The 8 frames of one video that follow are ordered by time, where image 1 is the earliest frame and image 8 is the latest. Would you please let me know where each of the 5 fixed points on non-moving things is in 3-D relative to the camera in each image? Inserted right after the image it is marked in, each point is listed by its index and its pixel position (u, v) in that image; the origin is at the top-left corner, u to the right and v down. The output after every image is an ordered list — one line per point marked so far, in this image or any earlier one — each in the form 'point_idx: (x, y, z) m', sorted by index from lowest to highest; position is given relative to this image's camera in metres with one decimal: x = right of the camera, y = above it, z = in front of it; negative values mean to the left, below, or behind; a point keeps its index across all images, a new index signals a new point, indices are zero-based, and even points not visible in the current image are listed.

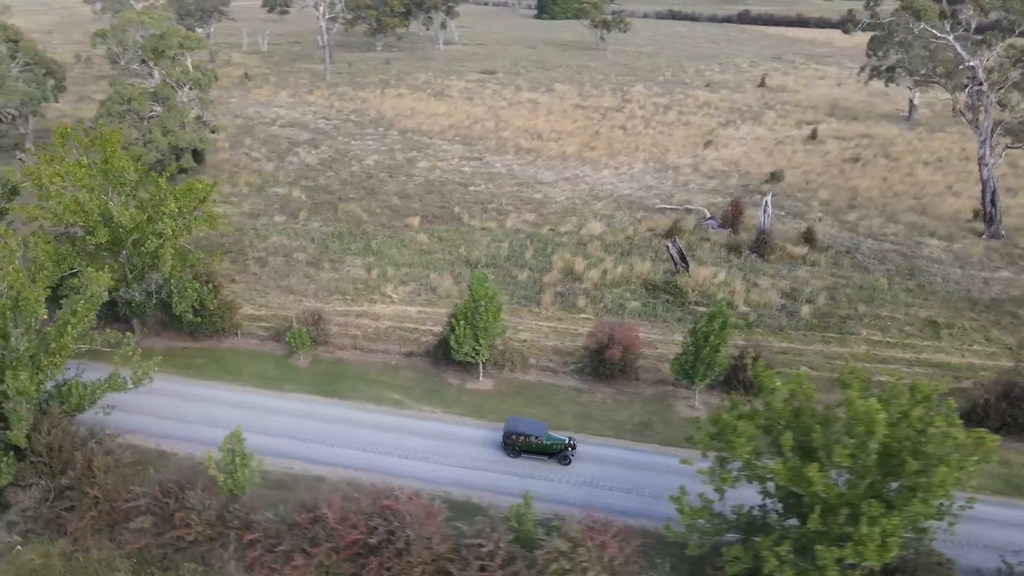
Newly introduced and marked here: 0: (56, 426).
0: (-8.4, -2.5, +13.5) m
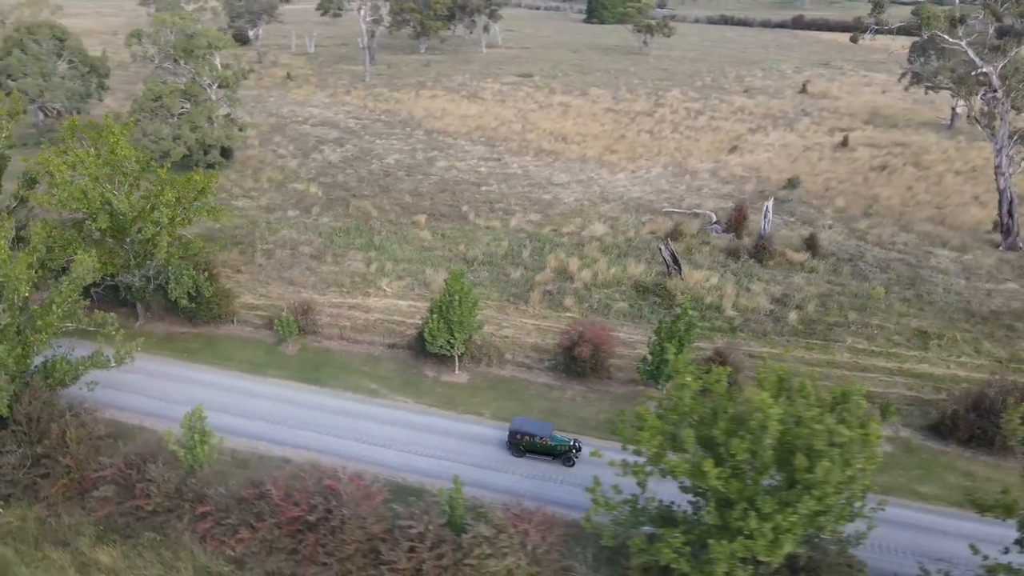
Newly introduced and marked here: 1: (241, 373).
0: (-9.4, -2.1, +14.4) m
1: (-6.8, -2.2, +18.7) m
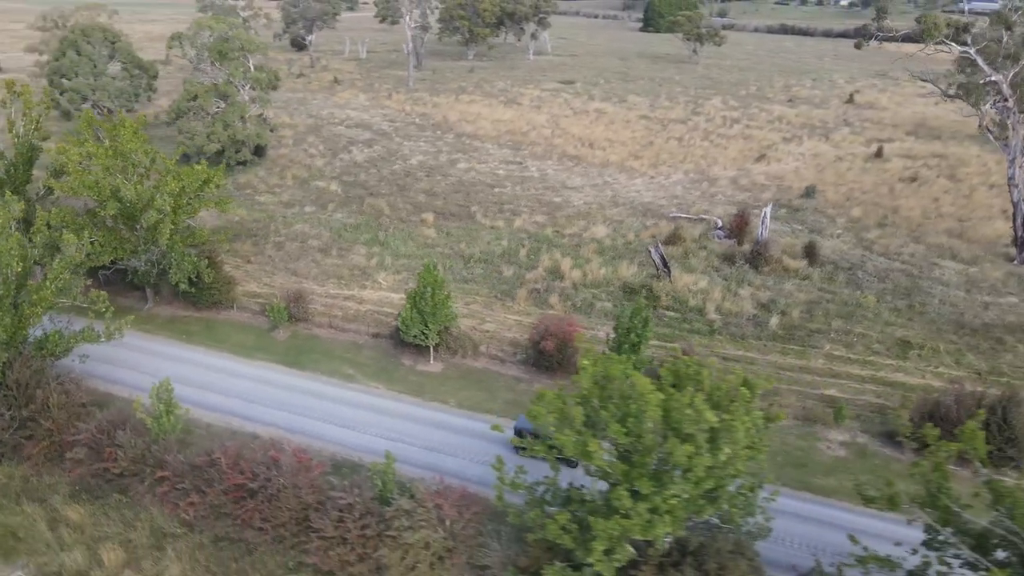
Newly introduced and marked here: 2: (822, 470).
0: (-10.4, -1.6, +15.7) m
1: (-7.6, -1.8, +19.7) m
2: (+6.5, -3.7, +14.8) m
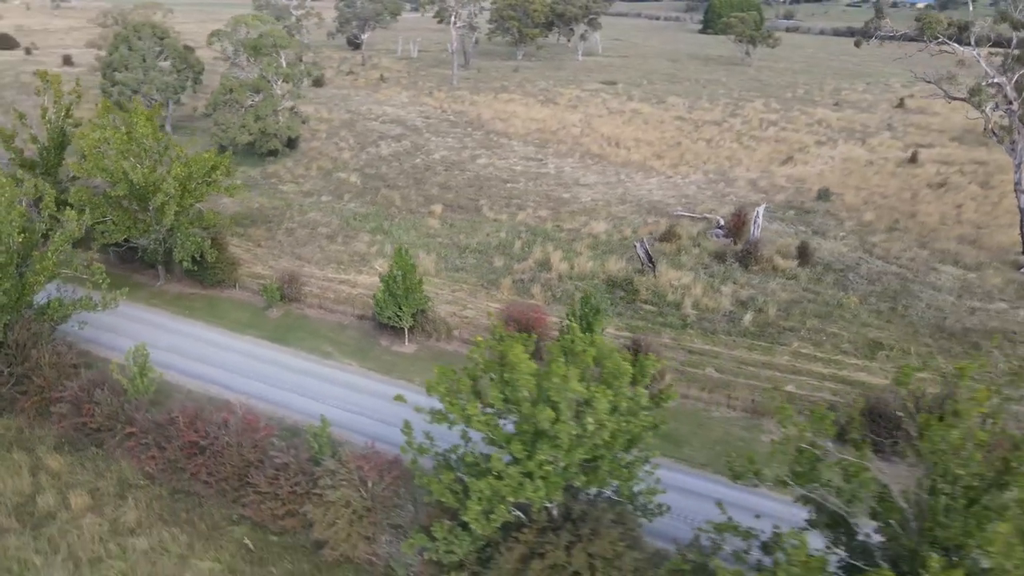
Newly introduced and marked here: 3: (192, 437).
0: (-11.5, -0.9, +17.2) m
1: (-8.3, -1.2, +21.1) m
2: (+5.2, -3.6, +15.0) m
3: (-6.3, -2.9, +14.4) m
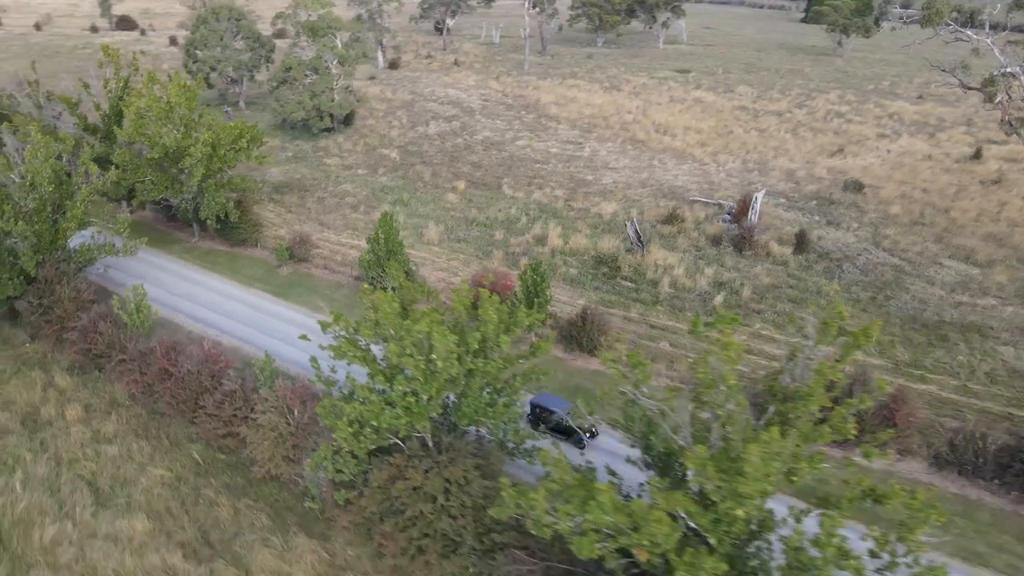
0: (-12.5, +0.6, +19.9) m
1: (-8.9, +0.2, +23.3) m
2: (+3.6, -3.0, +15.6) m
3: (-7.8, -1.7, +16.4) m
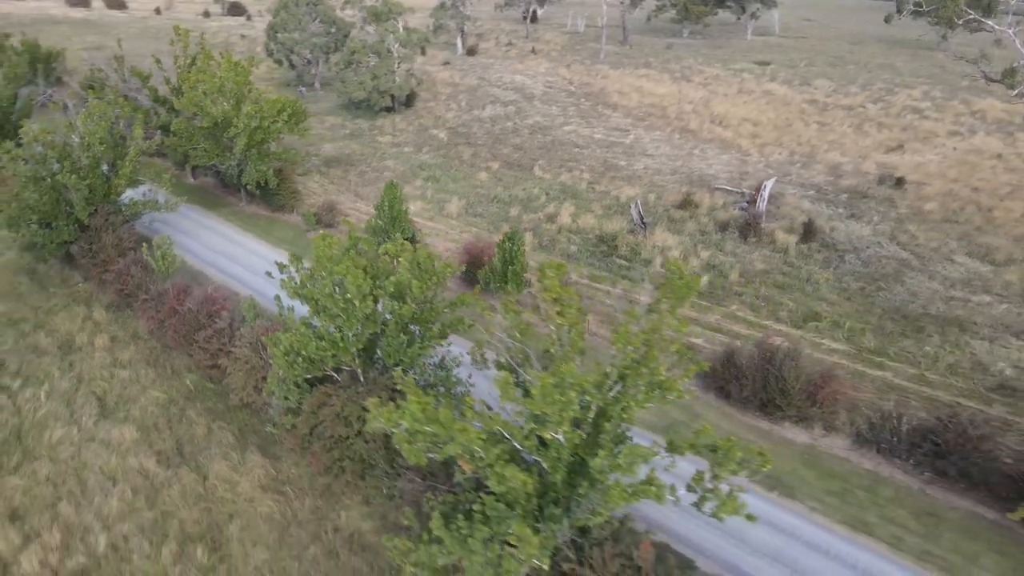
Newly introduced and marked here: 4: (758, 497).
0: (-12.7, +2.2, +22.7) m
1: (-8.8, +1.6, +25.6) m
2: (+2.5, -2.3, +16.4) m
3: (-8.7, -0.4, +18.7) m
4: (+4.5, -3.8, +13.3) m
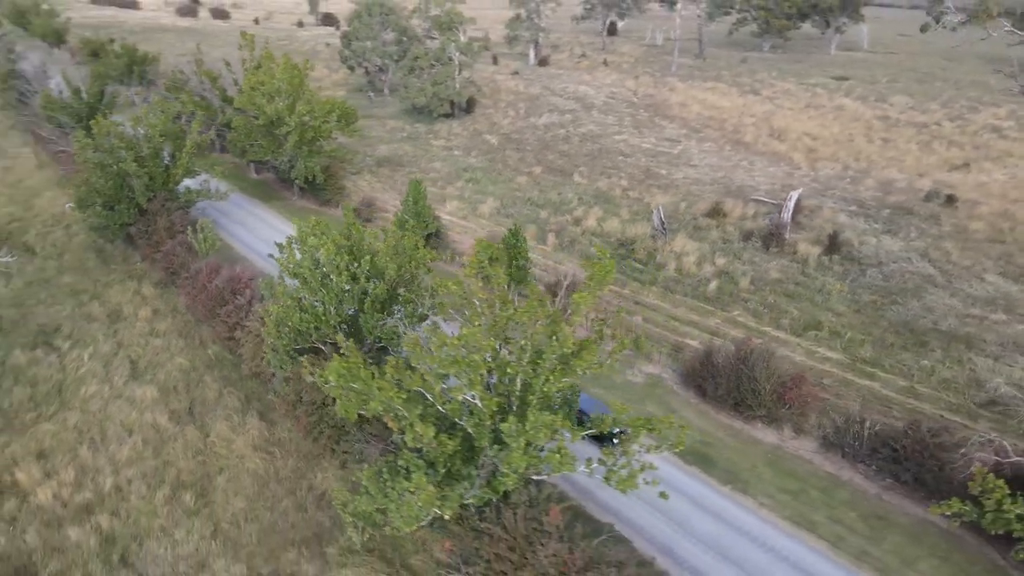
0: (-12.1, +3.0, +24.9) m
1: (-7.8, +2.1, +27.4) m
2: (+2.1, -2.2, +17.0) m
3: (-8.6, +0.2, +20.5) m
4: (+3.7, -3.7, +13.7) m
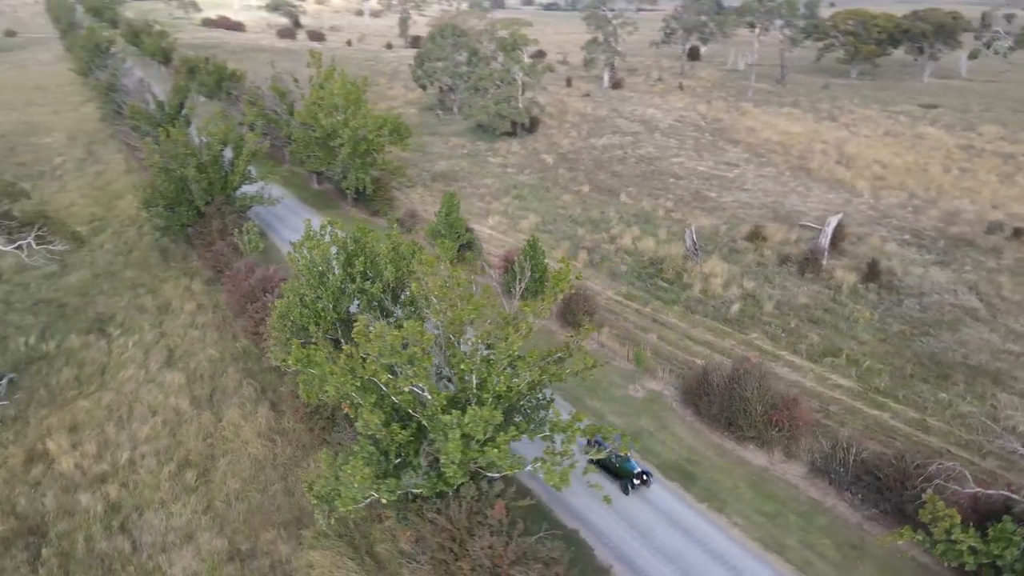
0: (-10.9, +3.0, +26.7) m
1: (-6.4, +1.9, +28.6) m
2: (+2.1, -2.5, +17.1) m
3: (-8.1, +0.3, +21.8) m
4: (+3.2, -4.0, +13.5) m
